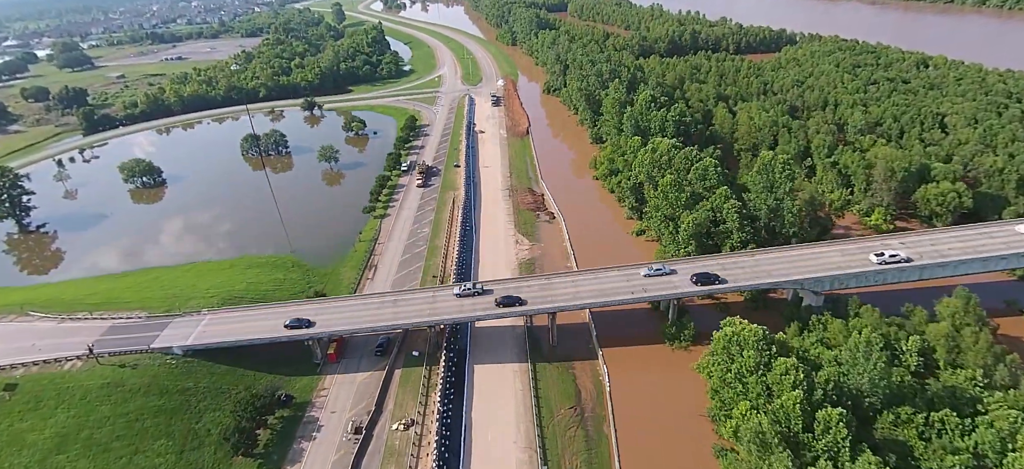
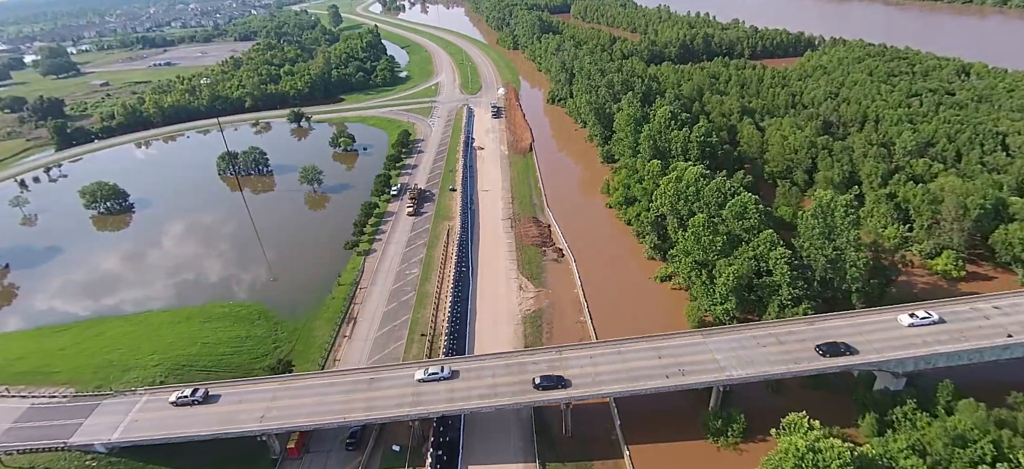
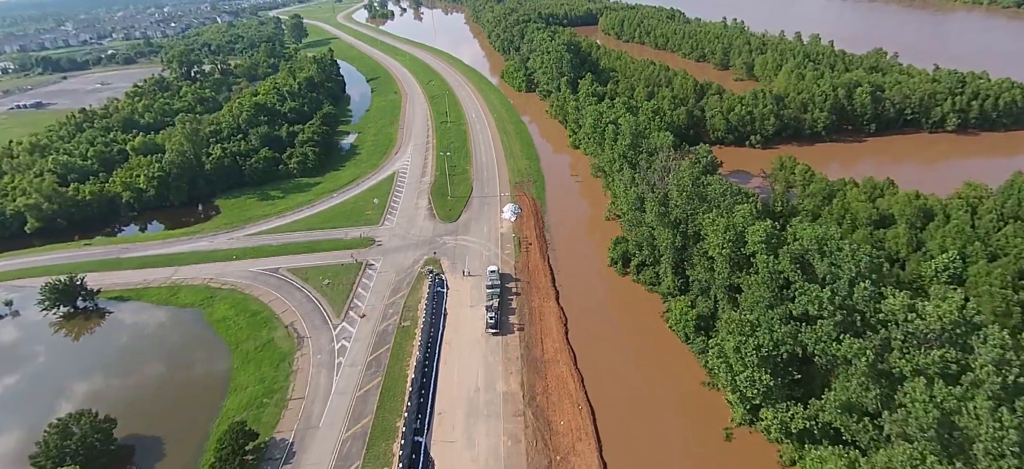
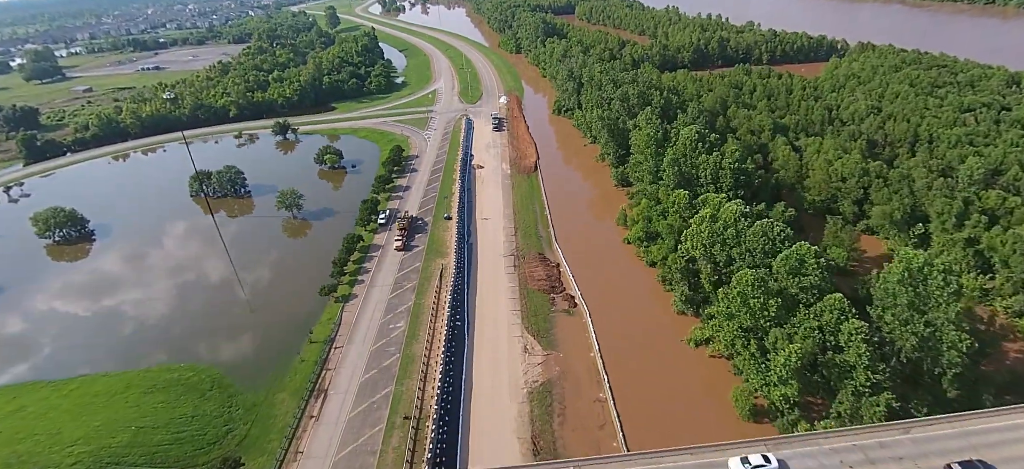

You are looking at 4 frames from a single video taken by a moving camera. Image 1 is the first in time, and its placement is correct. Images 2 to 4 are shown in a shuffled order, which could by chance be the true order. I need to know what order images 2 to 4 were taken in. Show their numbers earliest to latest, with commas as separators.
2, 4, 3
